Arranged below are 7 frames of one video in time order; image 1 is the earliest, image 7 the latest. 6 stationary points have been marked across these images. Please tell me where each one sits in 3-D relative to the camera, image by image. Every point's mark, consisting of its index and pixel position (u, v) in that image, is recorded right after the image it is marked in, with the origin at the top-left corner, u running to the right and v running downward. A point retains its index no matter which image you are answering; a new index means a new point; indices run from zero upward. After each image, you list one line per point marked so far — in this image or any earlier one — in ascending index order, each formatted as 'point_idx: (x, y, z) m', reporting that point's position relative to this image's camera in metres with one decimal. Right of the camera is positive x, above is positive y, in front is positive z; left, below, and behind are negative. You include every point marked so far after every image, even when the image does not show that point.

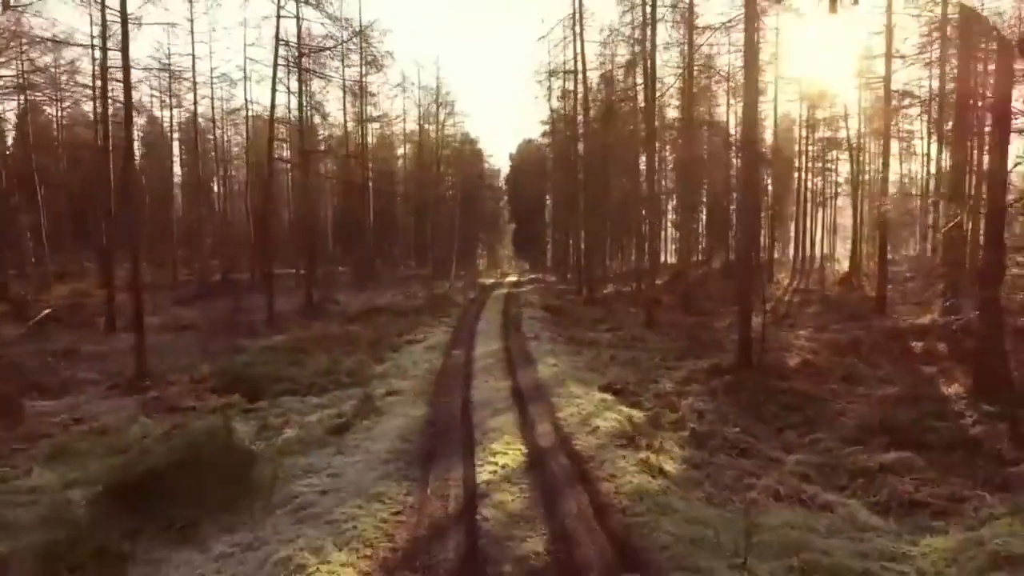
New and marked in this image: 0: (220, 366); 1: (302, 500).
0: (-6.0, -1.6, +14.7) m
1: (-2.1, -2.1, +7.0) m
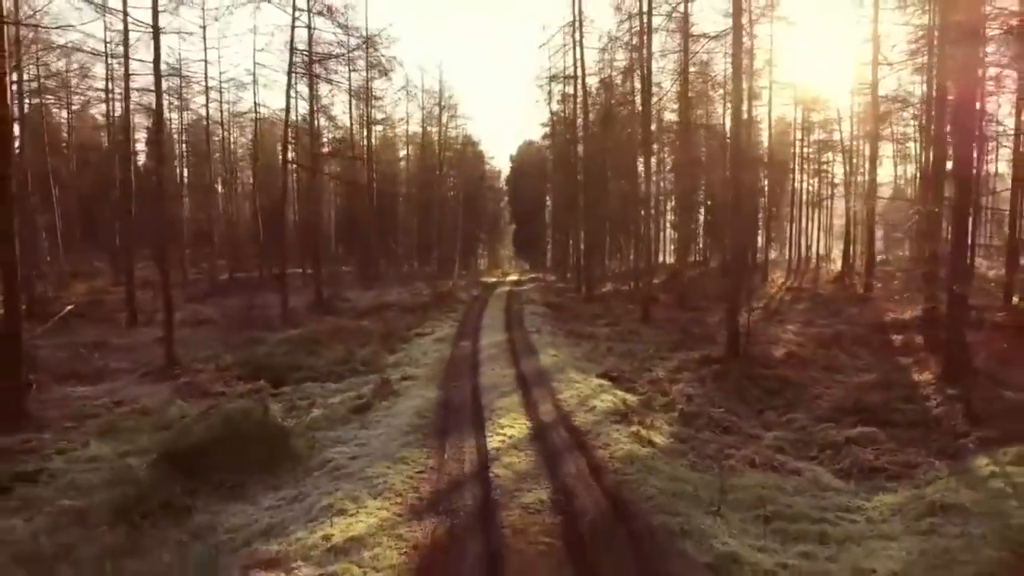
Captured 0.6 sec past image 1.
0: (-6.0, -1.5, +15.7) m
1: (-2.0, -2.0, +8.0) m
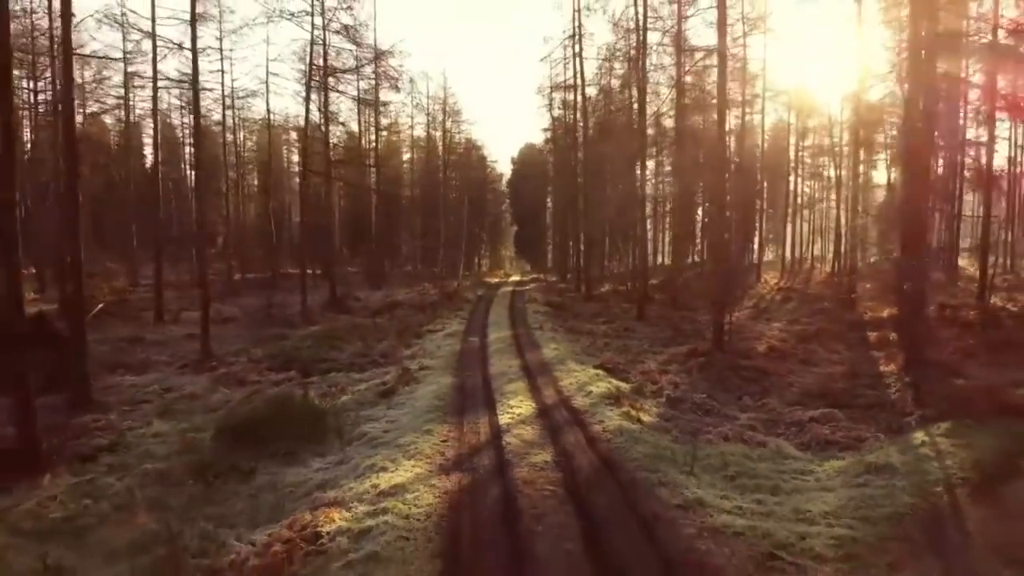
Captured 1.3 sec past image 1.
0: (-5.8, -1.5, +17.1) m
1: (-1.9, -2.0, +9.5) m
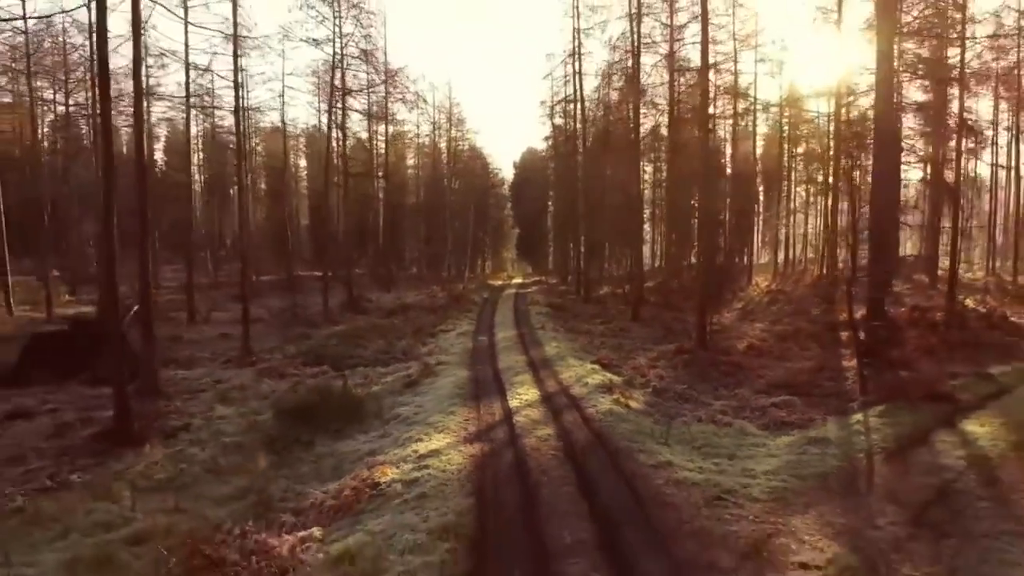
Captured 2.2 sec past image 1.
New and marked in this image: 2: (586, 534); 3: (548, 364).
0: (-5.7, -1.6, +19.1) m
1: (-1.7, -2.1, +11.4) m
2: (+0.7, -2.3, +6.7) m
3: (+0.8, -1.7, +15.4) m
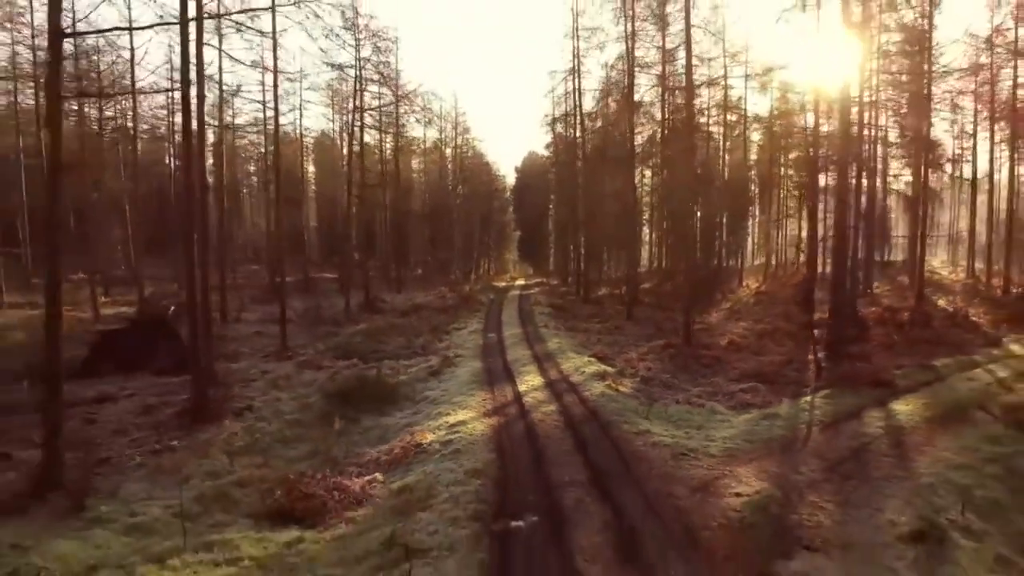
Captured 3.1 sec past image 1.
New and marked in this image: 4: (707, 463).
0: (-5.5, -1.7, +21.4) m
1: (-1.6, -2.2, +13.7) m
2: (+0.9, -2.4, +9.0) m
3: (+1.0, -1.7, +17.7) m
4: (+2.7, -2.4, +9.8) m
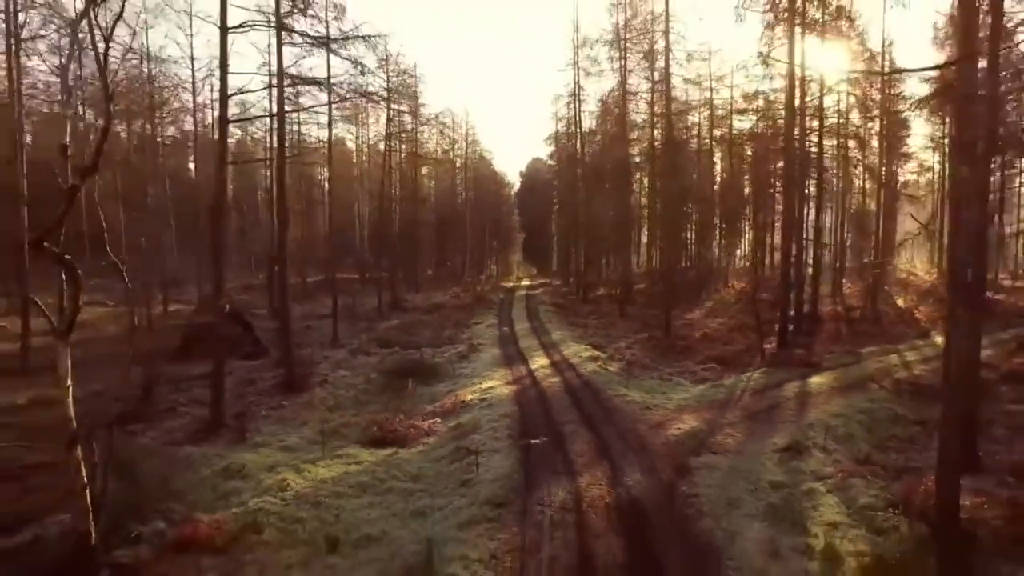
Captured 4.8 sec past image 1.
0: (-5.1, -1.7, +25.8) m
1: (-1.2, -2.2, +18.1) m
2: (+1.2, -2.5, +13.4) m
3: (+1.3, -1.8, +22.1) m
4: (+3.0, -2.5, +14.2) m
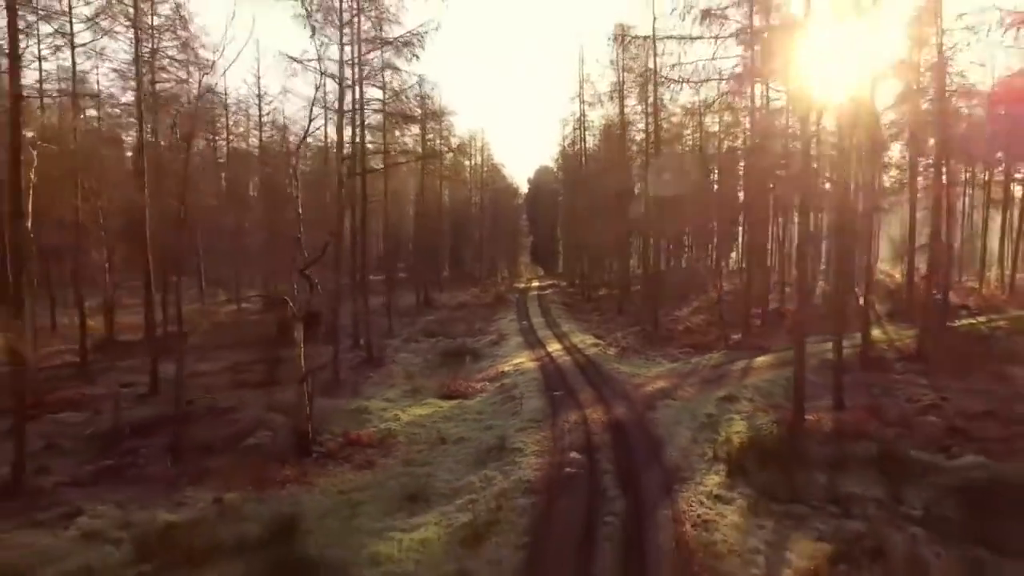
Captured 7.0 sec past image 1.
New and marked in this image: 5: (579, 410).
0: (-4.3, -1.8, +31.8) m
1: (-0.5, -2.3, +24.1) m
2: (+1.9, -2.6, +19.4) m
3: (+2.1, -1.9, +28.1) m
4: (+3.8, -2.6, +20.1) m
5: (+1.5, -2.7, +15.8) m
